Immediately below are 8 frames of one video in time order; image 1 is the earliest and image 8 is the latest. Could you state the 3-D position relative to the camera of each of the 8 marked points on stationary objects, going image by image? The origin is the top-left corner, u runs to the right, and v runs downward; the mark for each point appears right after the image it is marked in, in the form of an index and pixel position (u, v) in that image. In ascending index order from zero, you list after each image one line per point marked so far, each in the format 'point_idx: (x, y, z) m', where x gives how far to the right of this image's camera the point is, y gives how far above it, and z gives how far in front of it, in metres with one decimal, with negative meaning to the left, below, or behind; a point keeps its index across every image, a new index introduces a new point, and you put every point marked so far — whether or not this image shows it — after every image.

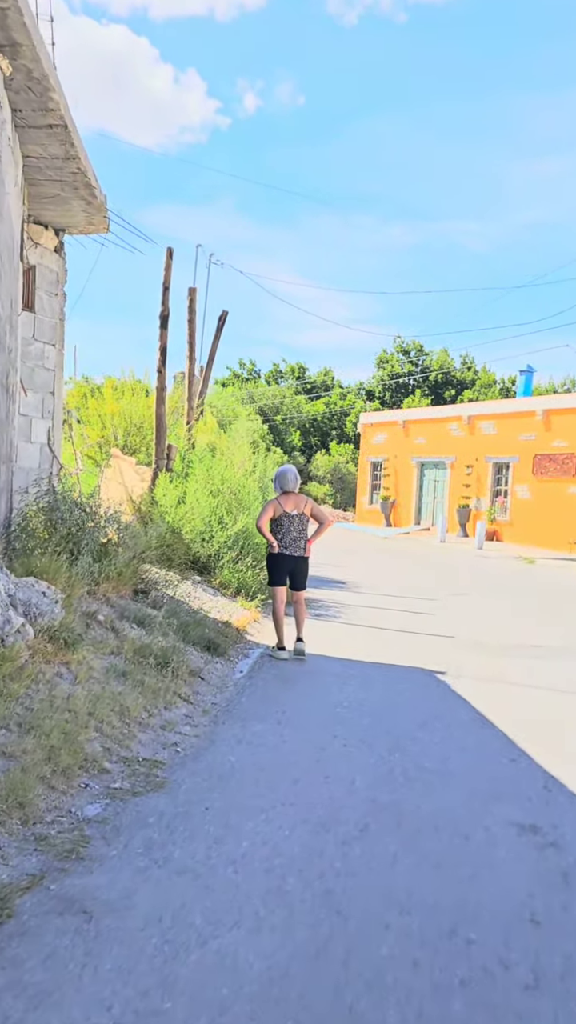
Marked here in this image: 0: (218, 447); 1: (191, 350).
0: (-1.1, +0.9, +10.5) m
1: (-1.5, +2.5, +11.1) m
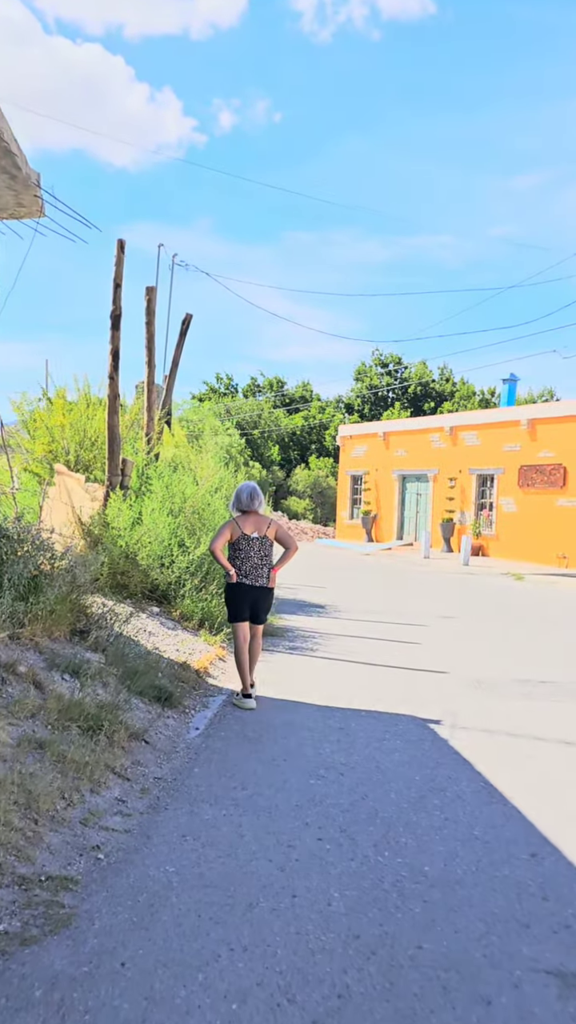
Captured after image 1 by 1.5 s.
0: (-1.4, +0.6, +9.6) m
1: (-2.0, +2.2, +10.2) m
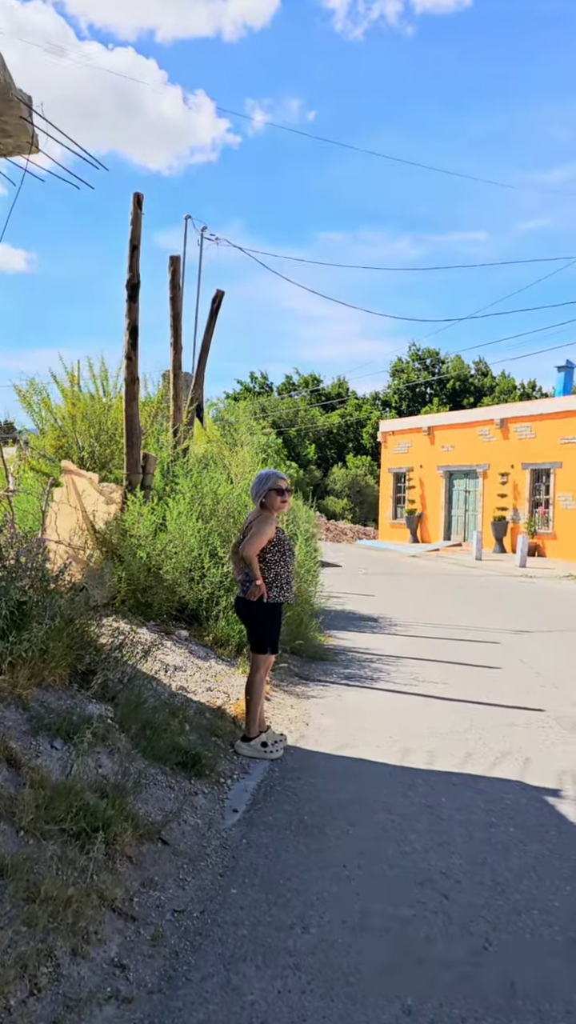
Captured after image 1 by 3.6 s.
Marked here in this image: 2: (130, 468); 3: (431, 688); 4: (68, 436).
0: (-0.9, +0.6, +8.4) m
1: (-1.4, +2.2, +9.0) m
2: (-1.6, +0.4, +7.1) m
3: (+1.2, -1.4, +5.9) m
4: (-2.6, +0.9, +8.4) m
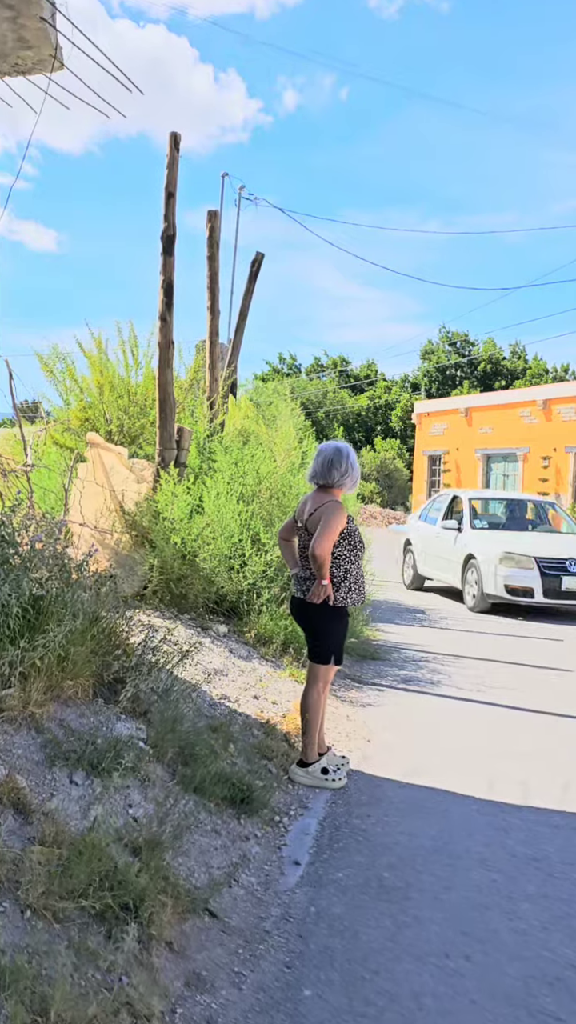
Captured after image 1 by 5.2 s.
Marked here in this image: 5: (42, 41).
0: (-0.4, +0.8, +7.7) m
1: (-0.9, +2.4, +8.3) m
2: (-1.1, +0.6, +6.4) m
3: (+1.6, -1.3, +5.2) m
4: (-2.1, +1.1, +7.7) m
5: (-1.3, +2.6, +3.9) m
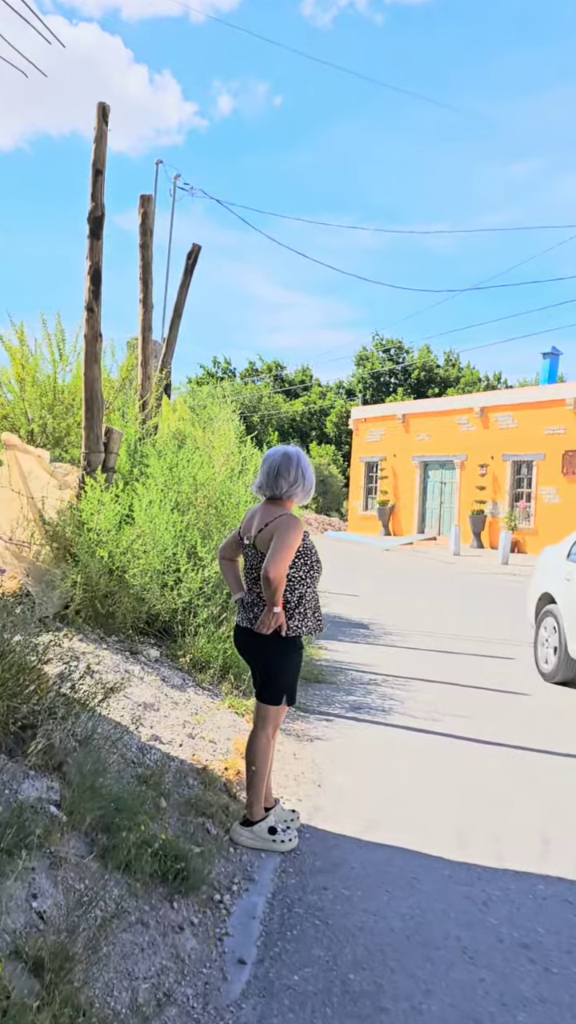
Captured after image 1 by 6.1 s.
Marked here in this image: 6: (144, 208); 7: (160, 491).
0: (-1.0, +0.7, +7.2) m
1: (-1.5, +2.3, +7.7) m
2: (-1.6, +0.5, +5.8) m
3: (+1.2, -1.4, +4.8) m
4: (-2.7, +1.0, +7.0) m
5: (-1.6, +2.5, +3.3) m
6: (-1.6, +3.3, +7.7) m
7: (-1.0, +0.2, +5.5) m
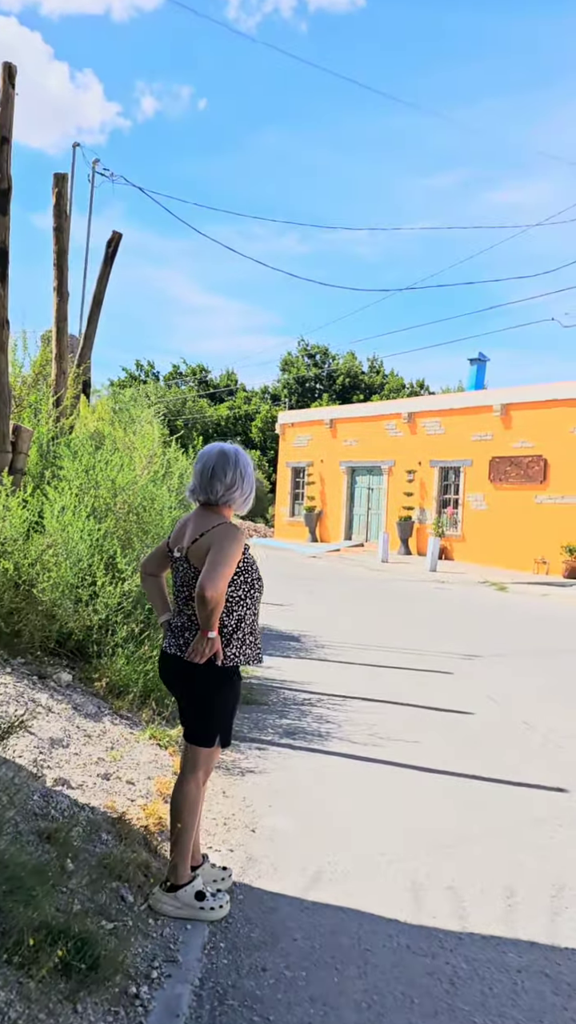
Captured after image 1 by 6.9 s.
0: (-1.7, +0.7, +6.6) m
1: (-2.2, +2.3, +7.1) m
2: (-2.1, +0.5, +5.2) m
3: (+0.7, -1.4, +4.5) m
4: (-3.3, +1.0, +6.3) m
5: (-1.8, +2.5, +2.7) m
6: (-2.3, +3.2, +7.1) m
7: (-1.5, +0.1, +5.0) m
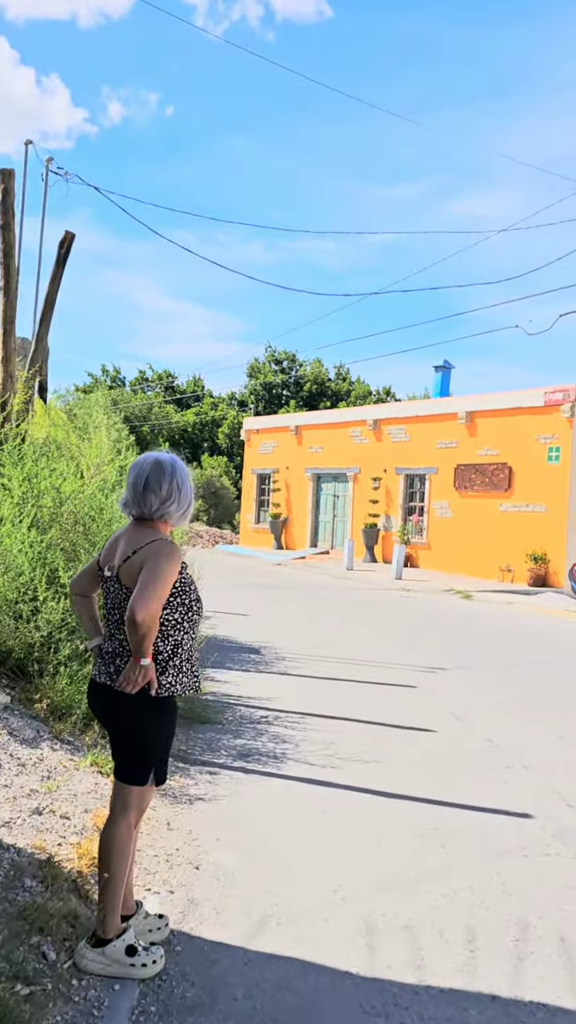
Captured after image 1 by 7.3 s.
0: (-2.0, +0.6, +6.3) m
1: (-2.6, +2.2, +6.8) m
2: (-2.4, +0.4, +4.9) m
3: (+0.4, -1.5, +4.3) m
4: (-3.7, +0.9, +5.9) m
5: (-2.0, +2.4, +2.4) m
6: (-2.7, +3.1, +6.8) m
7: (-1.8, +0.1, +4.7) m
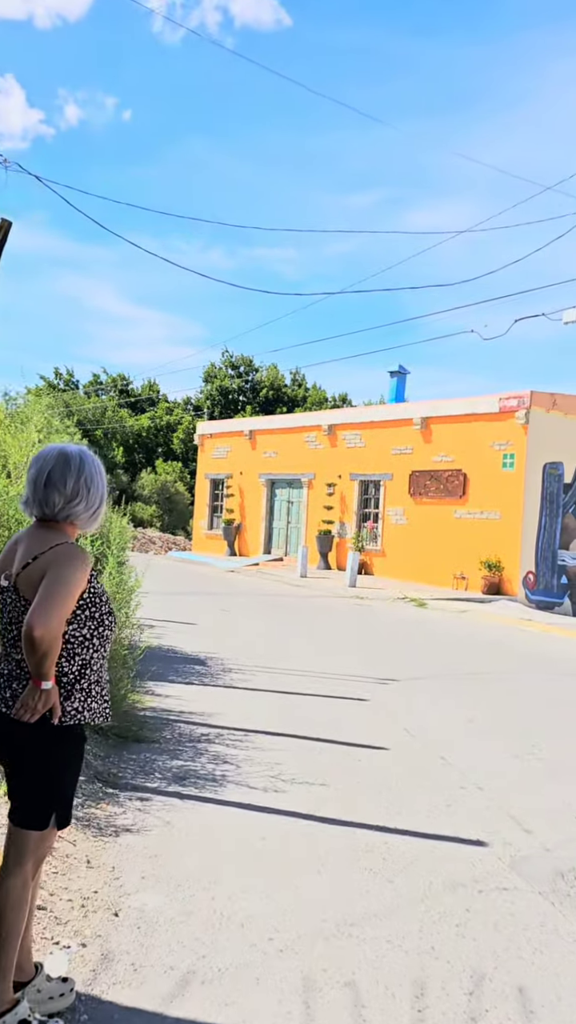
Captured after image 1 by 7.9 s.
0: (-2.5, +0.6, +5.9) m
1: (-3.1, +2.2, +6.3) m
2: (-2.8, +0.4, +4.4) m
3: (+0.1, -1.5, +4.0) m
4: (-4.1, +0.9, +5.4) m
5: (-2.2, +2.5, +2.0) m
6: (-3.1, +3.1, +6.4) m
7: (-2.1, 0.0, +4.3) m
